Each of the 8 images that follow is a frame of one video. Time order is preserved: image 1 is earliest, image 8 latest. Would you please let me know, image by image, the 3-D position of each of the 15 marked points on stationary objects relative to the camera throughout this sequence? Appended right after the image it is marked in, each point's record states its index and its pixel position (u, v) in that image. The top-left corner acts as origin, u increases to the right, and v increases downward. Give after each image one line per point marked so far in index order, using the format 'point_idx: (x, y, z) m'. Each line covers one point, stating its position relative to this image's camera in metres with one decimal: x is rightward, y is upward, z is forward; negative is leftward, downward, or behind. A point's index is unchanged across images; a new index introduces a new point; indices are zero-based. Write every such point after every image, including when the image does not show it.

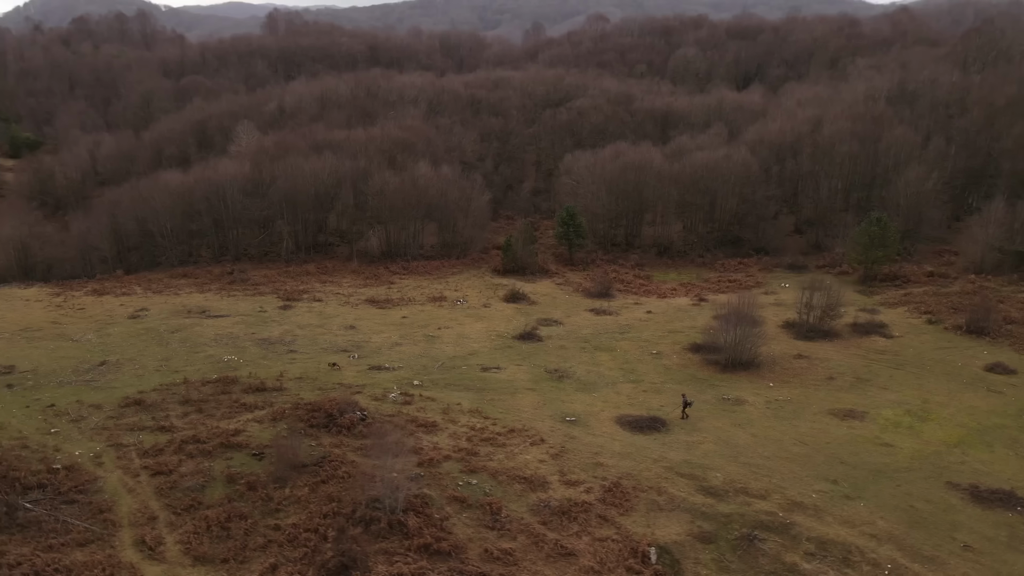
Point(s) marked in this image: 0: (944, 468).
0: (+10.6, -4.4, +18.0) m
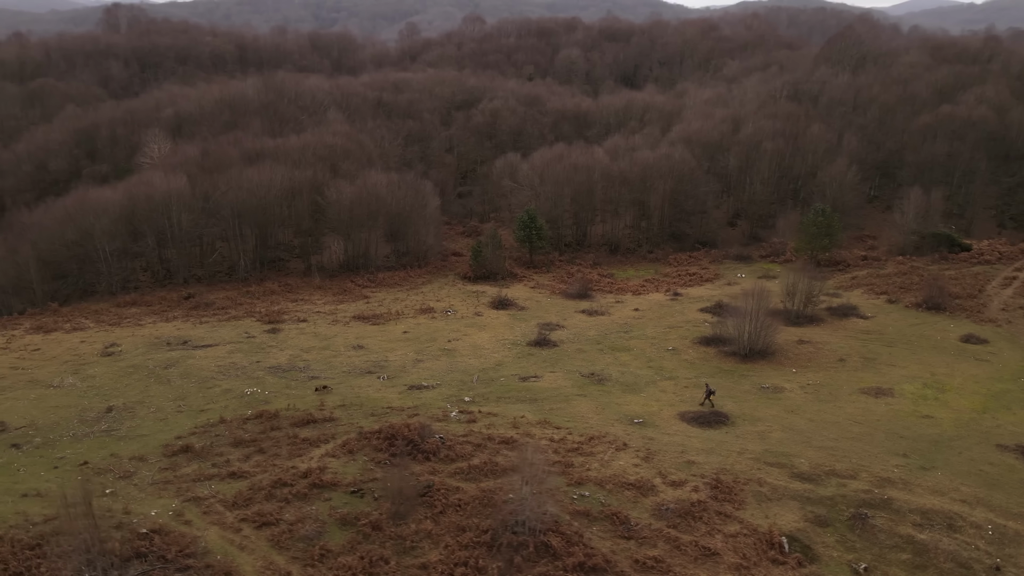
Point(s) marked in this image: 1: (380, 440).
0: (+13.0, -3.9, +20.1) m
1: (-3.3, -4.0, +19.1) m
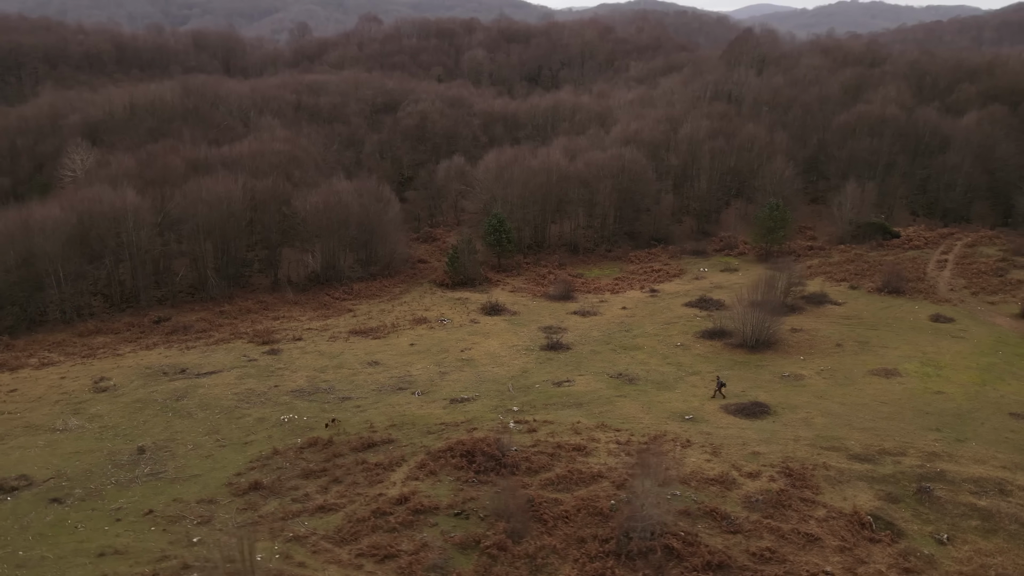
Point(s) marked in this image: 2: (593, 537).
0: (+14.6, -3.5, +22.2) m
1: (-1.3, -4.3, +18.5) m
2: (+1.7, -5.3, +15.8) m
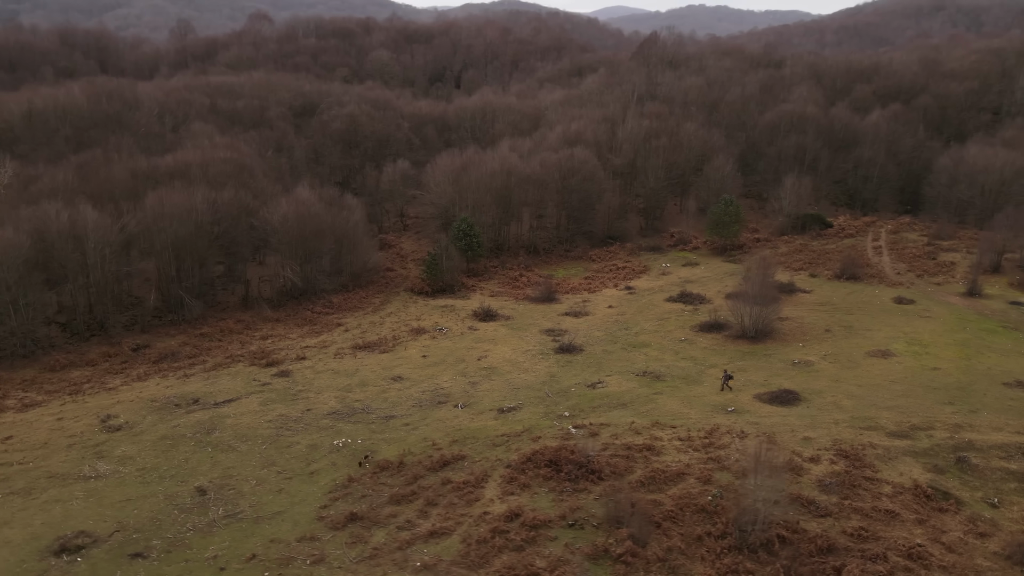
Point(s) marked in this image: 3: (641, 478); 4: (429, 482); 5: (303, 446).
0: (+15.8, -2.9, +24.6) m
1: (+0.8, -4.5, +18.3) m
2: (+4.3, -5.3, +16.1) m
3: (+3.2, -4.7, +18.3) m
4: (-2.0, -4.7, +17.8) m
5: (-5.5, -4.2, +19.7) m
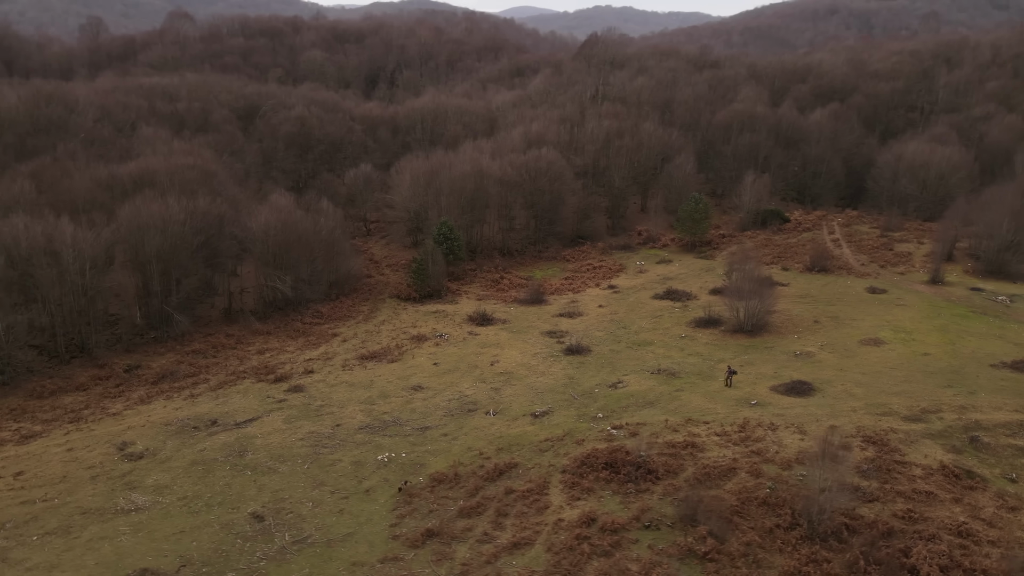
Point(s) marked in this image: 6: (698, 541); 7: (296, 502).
0: (+16.4, -2.5, +26.2) m
1: (+2.2, -4.6, +18.3) m
2: (+5.9, -5.3, +16.6) m
3: (+4.6, -4.7, +18.6) m
4: (-0.5, -4.8, +17.6) m
5: (-4.2, -4.5, +19.0) m
6: (+3.9, -5.4, +15.8) m
7: (-5.0, -5.0, +17.1) m
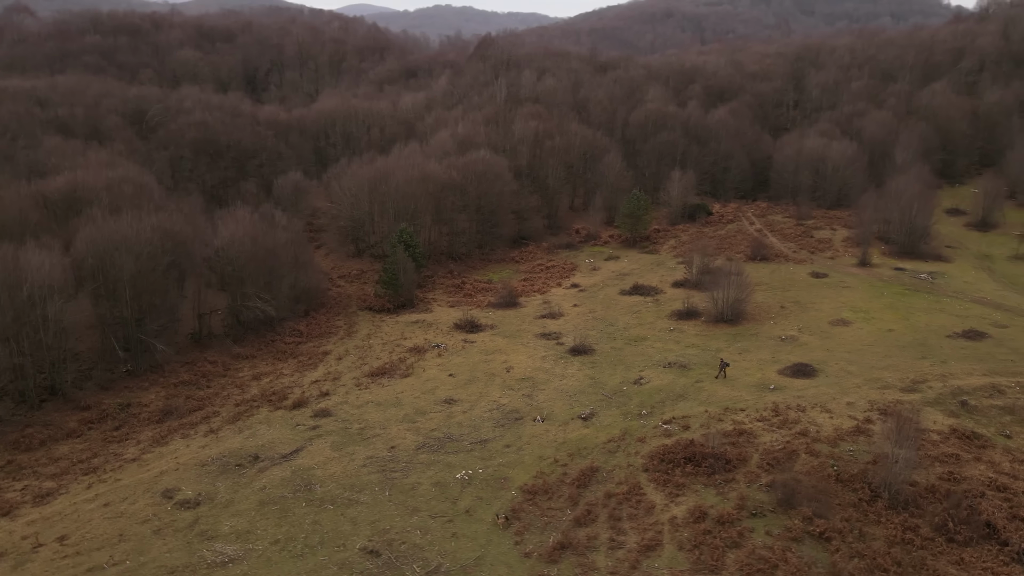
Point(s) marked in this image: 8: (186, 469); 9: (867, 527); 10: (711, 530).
0: (+16.6, -1.7, +29.3) m
1: (+4.3, -4.6, +18.9) m
2: (+8.4, -5.1, +17.9) m
3: (+6.7, -4.5, +19.6) m
4: (+1.9, -5.0, +17.6) m
5: (-2.1, -4.9, +18.2) m
6: (+6.6, -5.3, +16.7) m
7: (-2.4, -5.4, +16.3) m
8: (-8.4, -4.7, +19.0) m
9: (+8.0, -5.4, +16.8) m
10: (+4.3, -5.3, +16.2) m
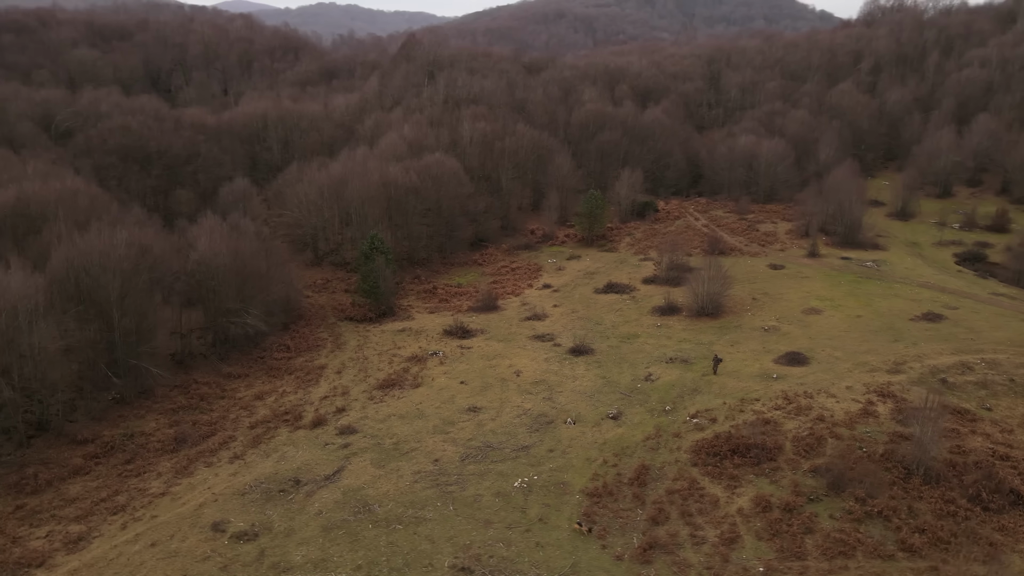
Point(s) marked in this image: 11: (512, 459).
0: (+16.3, -1.2, +31.5) m
1: (+5.7, -4.5, +19.5) m
2: (+9.9, -4.9, +19.0) m
3: (+7.9, -4.4, +20.5) m
4: (+3.5, -5.0, +17.9) m
5: (-0.6, -5.0, +18.0) m
6: (+8.2, -5.1, +17.6) m
7: (-0.6, -5.6, +16.0) m
8: (-6.9, -5.1, +17.9) m
9: (+9.7, -5.2, +17.9) m
10: (+6.1, -5.2, +16.9) m
11: (0.0, -4.6, +19.9) m
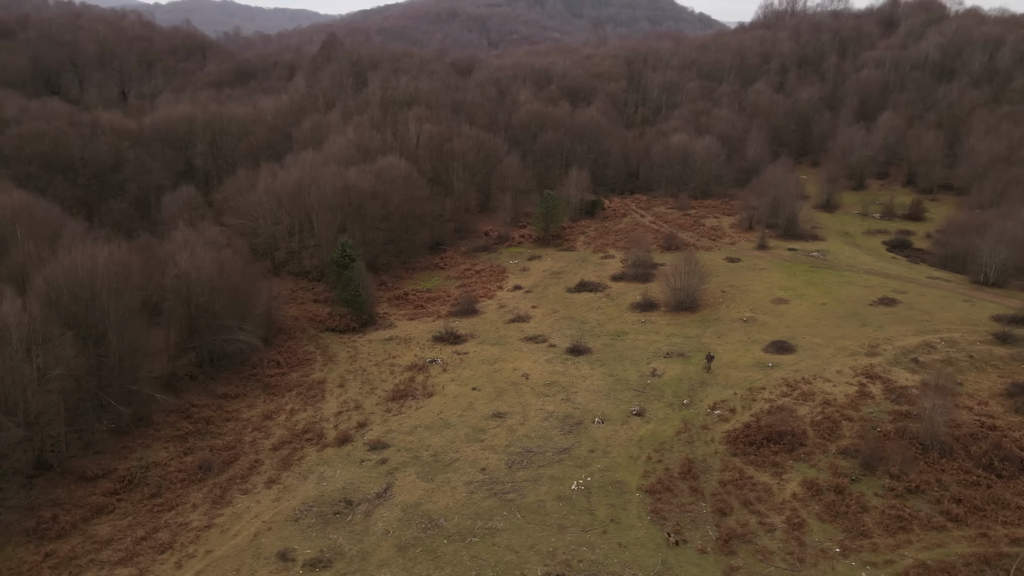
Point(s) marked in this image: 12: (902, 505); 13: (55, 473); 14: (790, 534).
0: (+15.6, -0.6, +33.7) m
1: (+6.9, -4.4, +20.3) m
2: (+11.1, -4.5, +20.4) m
3: (+9.0, -4.2, +21.6) m
4: (+5.0, -5.0, +18.4) m
5: (+0.9, -5.2, +18.0) m
6: (+9.7, -4.9, +18.8) m
7: (+1.2, -5.7, +15.9) m
8: (-5.3, -5.5, +17.0) m
9: (+11.1, -4.9, +19.3) m
10: (+7.7, -5.1, +17.8) m
11: (+1.2, -4.7, +19.9) m
12: (+9.2, -5.2, +17.6) m
13: (-12.2, -4.8, +19.4) m
14: (+6.1, -5.5, +16.5) m
